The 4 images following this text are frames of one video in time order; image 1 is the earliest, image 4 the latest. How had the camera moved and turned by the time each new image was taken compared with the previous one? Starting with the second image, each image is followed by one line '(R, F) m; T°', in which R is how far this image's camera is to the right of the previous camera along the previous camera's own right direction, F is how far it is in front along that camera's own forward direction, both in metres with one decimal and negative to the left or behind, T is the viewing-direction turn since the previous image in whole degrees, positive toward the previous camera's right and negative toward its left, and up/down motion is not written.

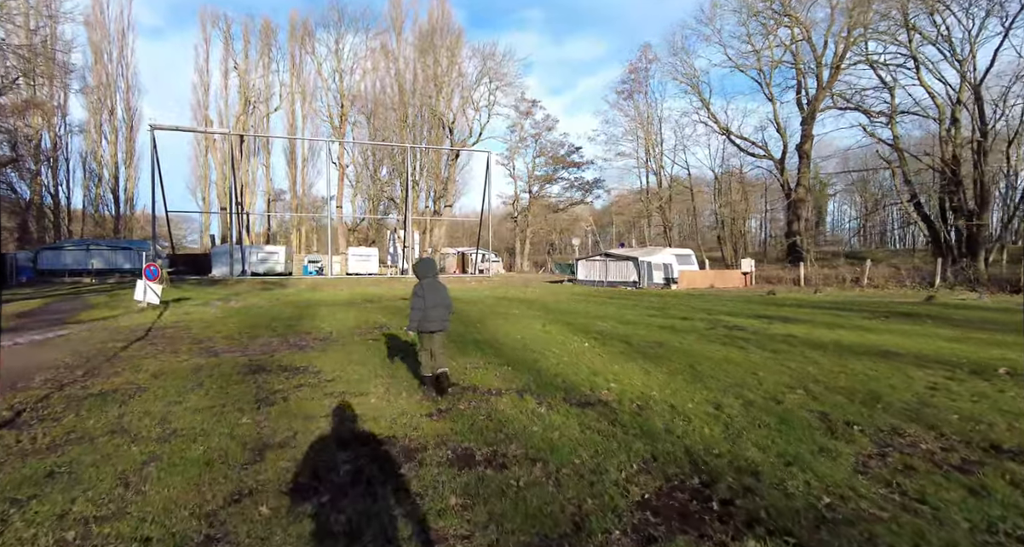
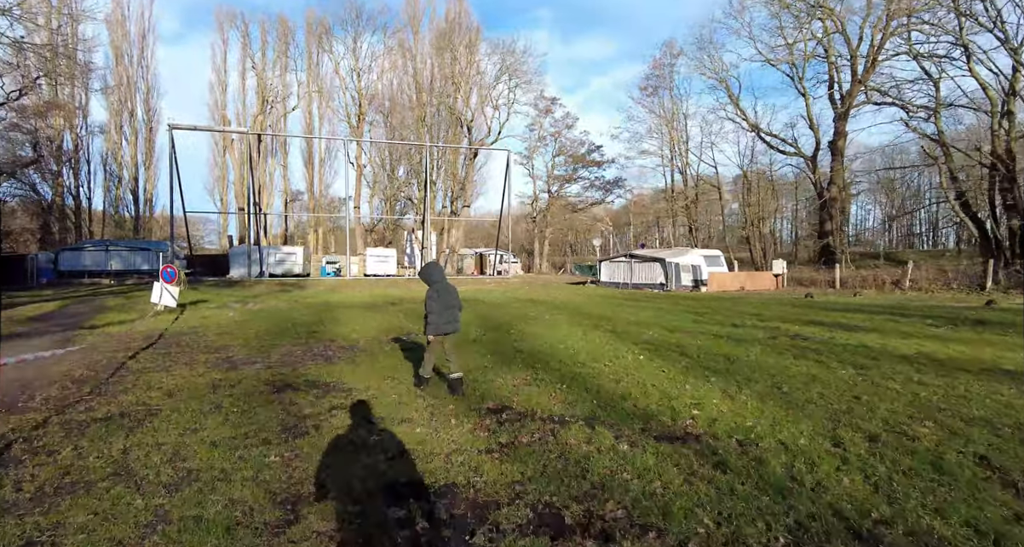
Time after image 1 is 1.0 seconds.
(-0.5, +0.8) m; -1°
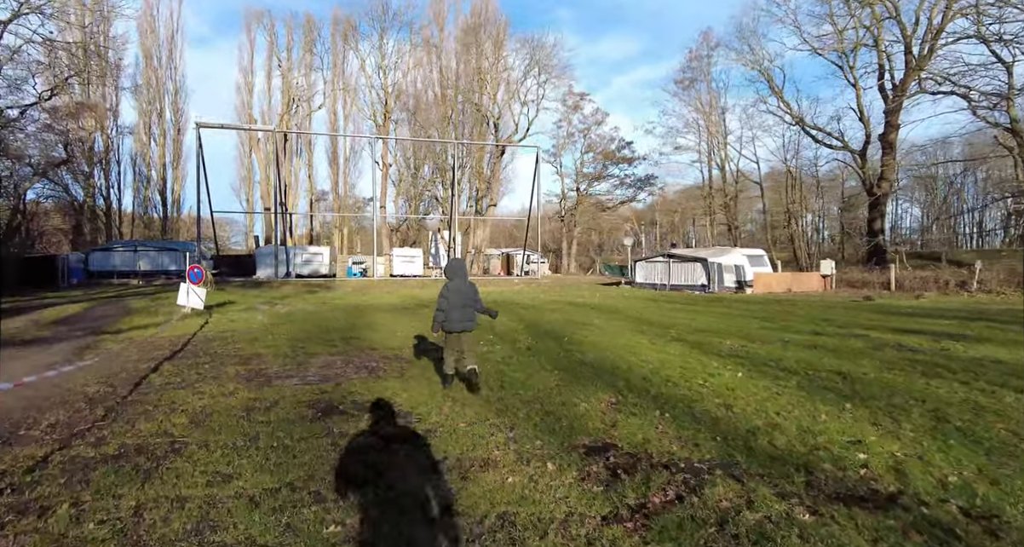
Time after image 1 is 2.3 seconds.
(-0.7, +1.1) m; -2°
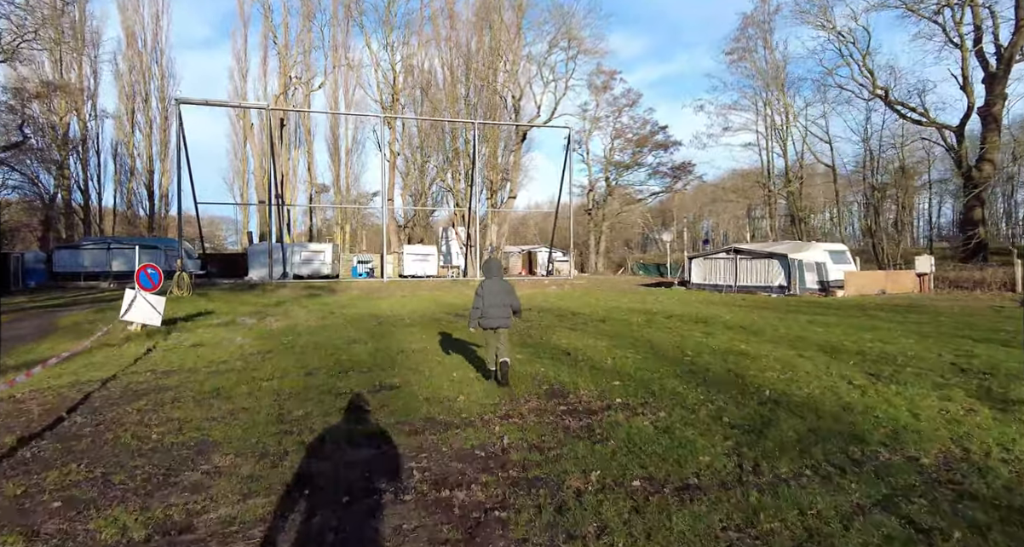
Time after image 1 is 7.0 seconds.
(-1.8, +4.6) m; 0°
